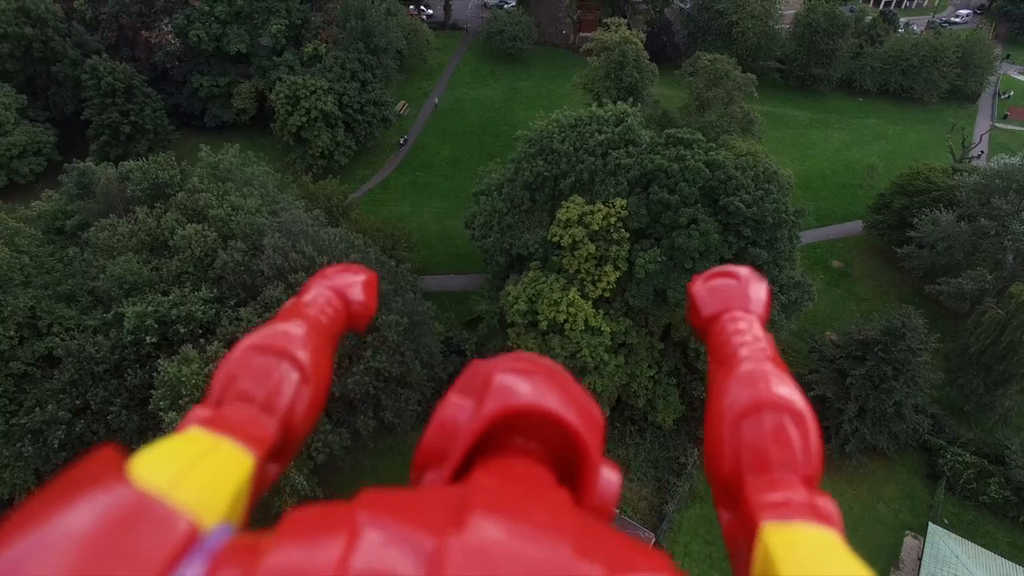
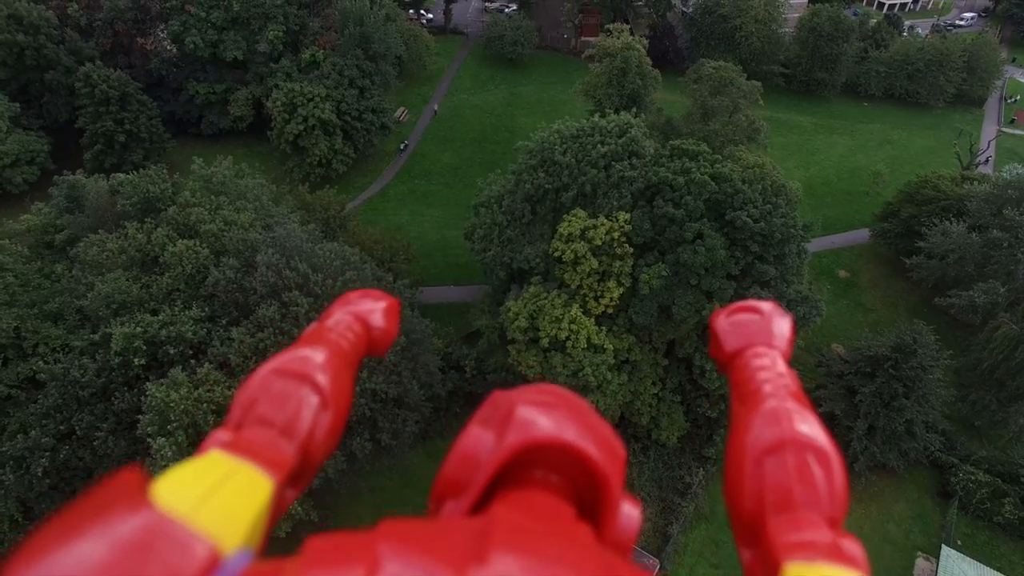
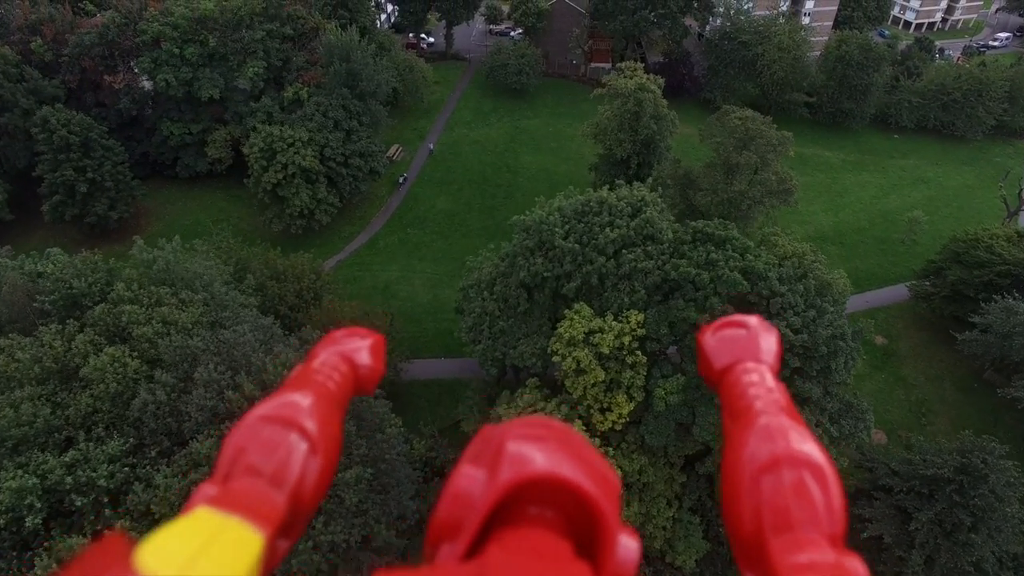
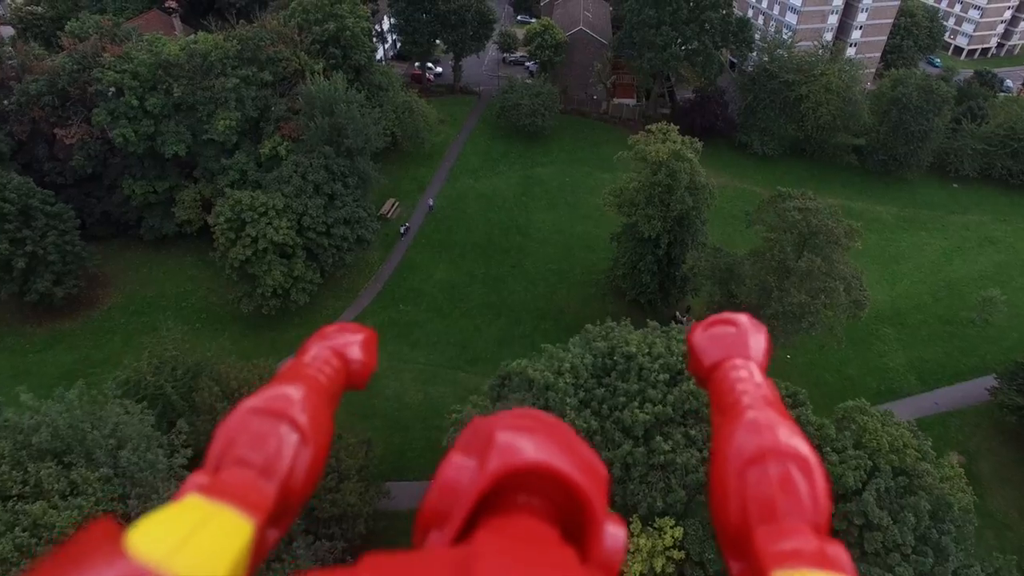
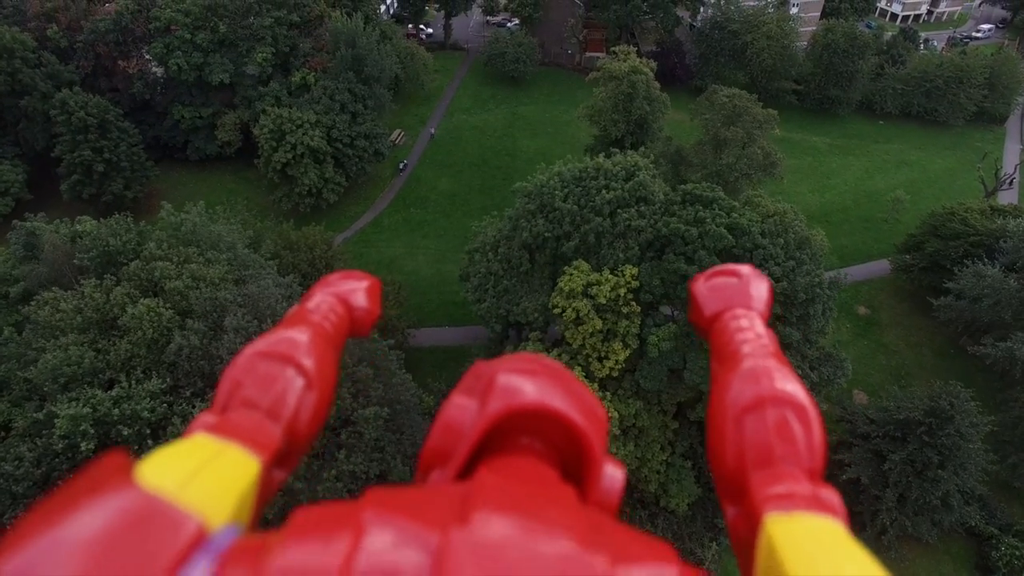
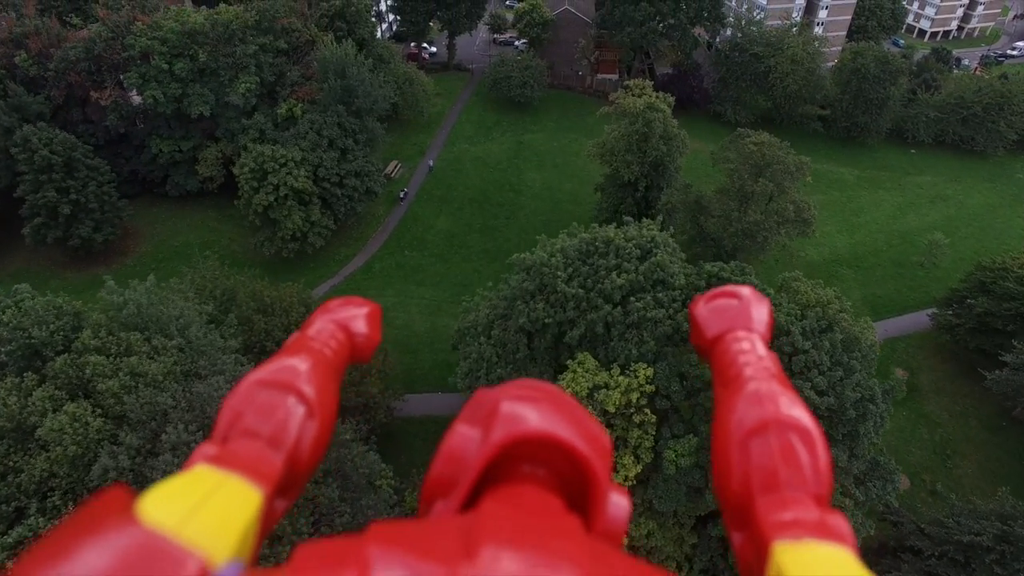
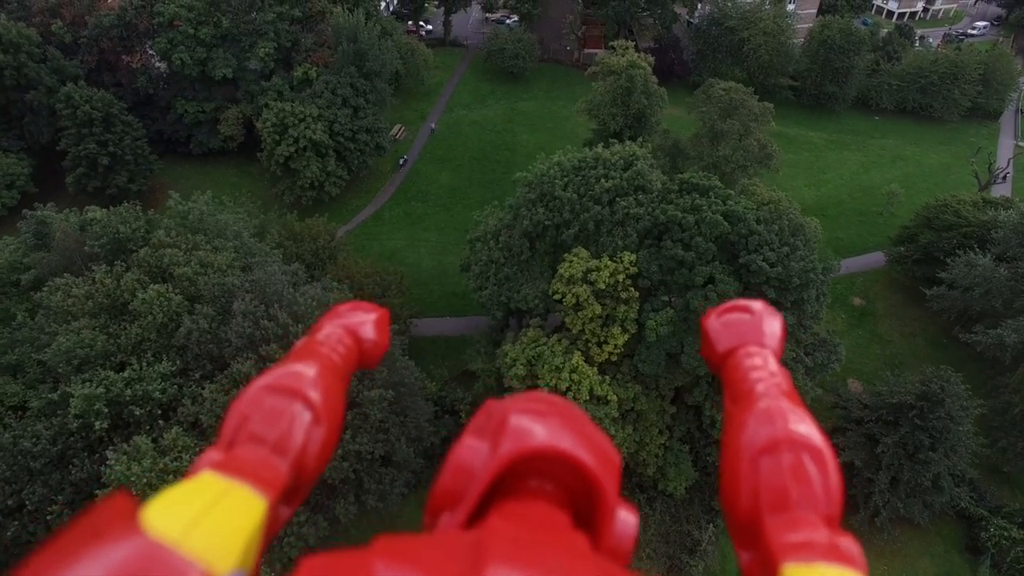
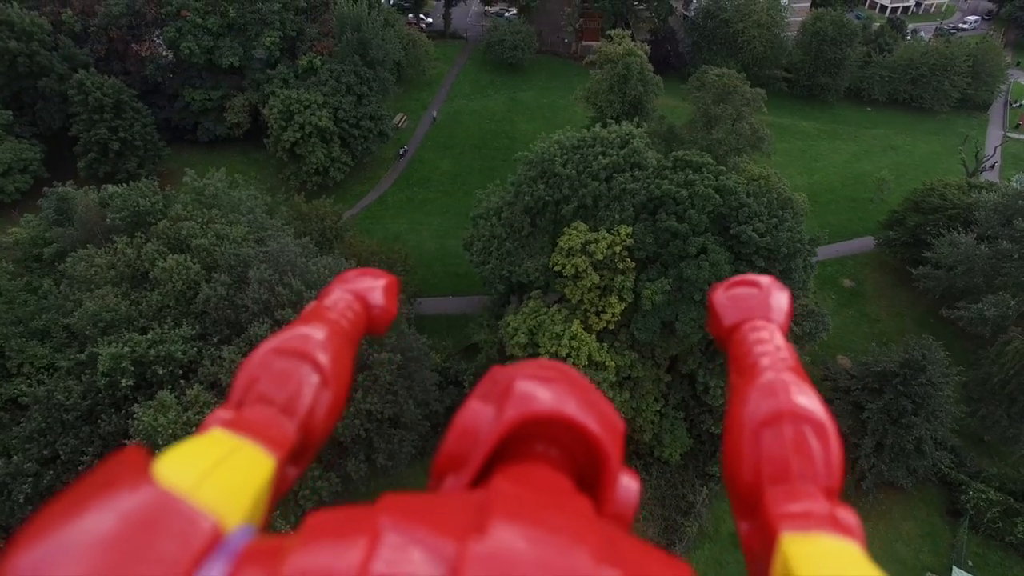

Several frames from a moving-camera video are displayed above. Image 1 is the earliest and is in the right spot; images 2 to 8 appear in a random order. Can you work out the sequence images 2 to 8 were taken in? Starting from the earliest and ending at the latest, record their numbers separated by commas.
2, 8, 7, 5, 3, 6, 4
